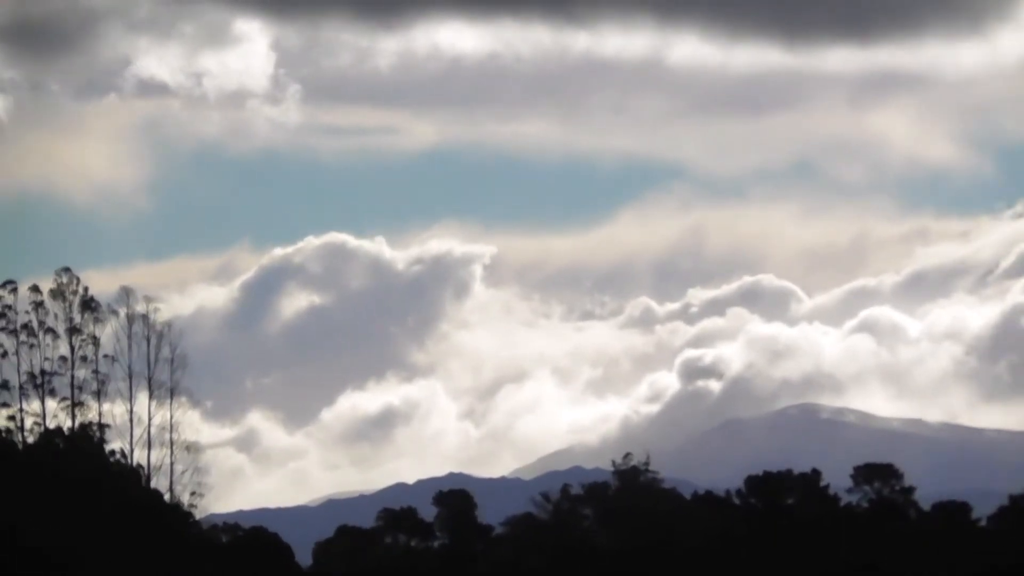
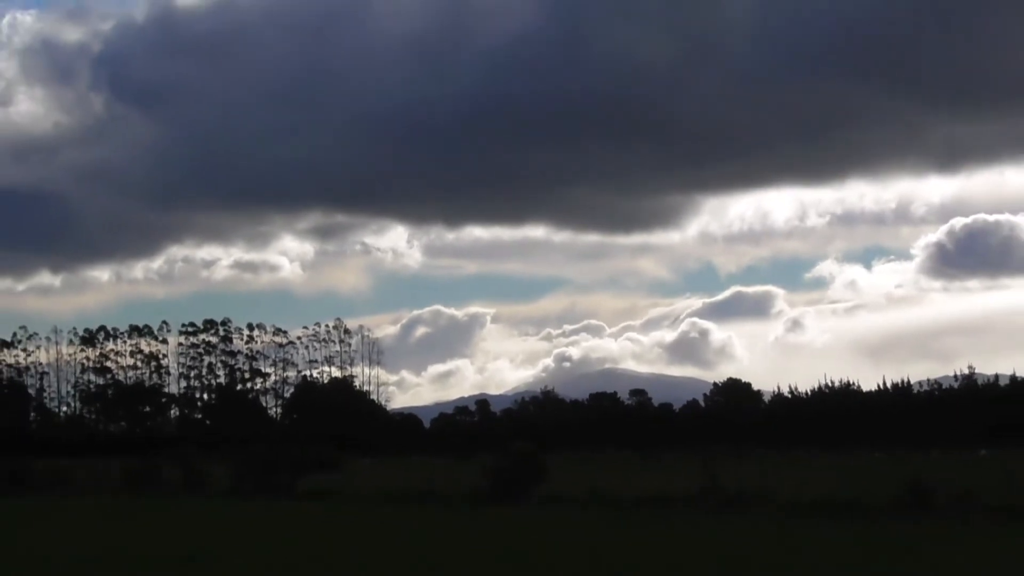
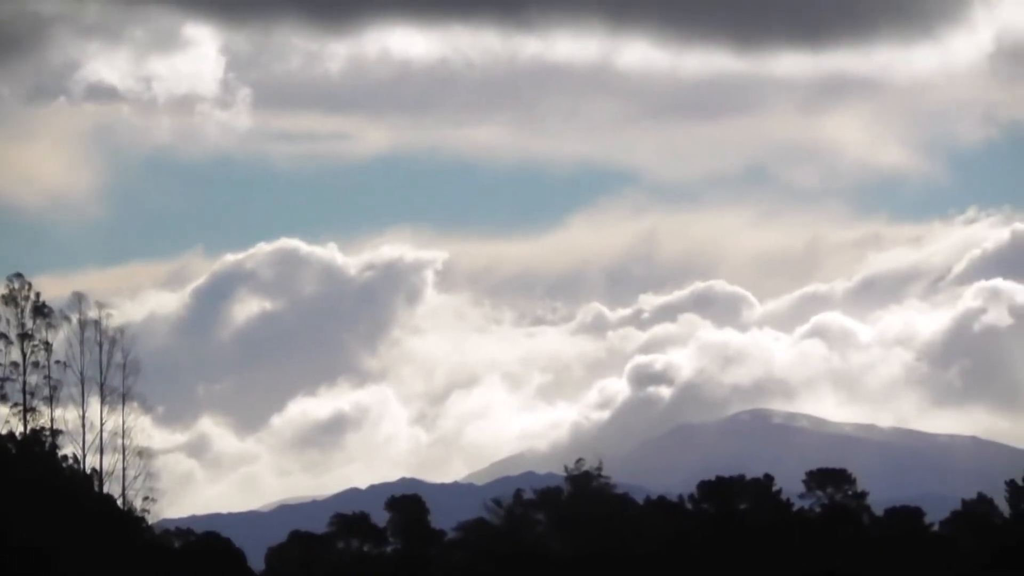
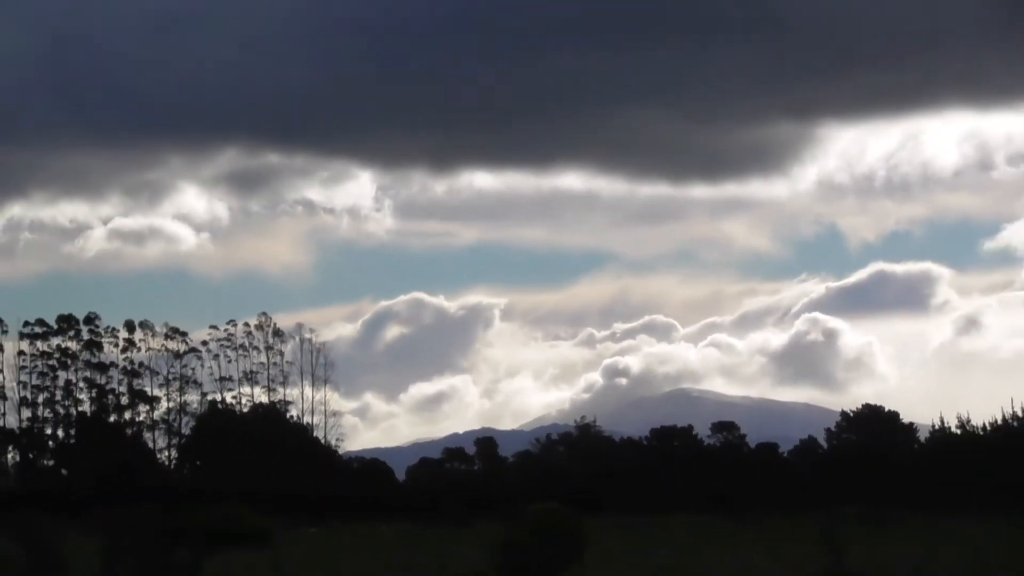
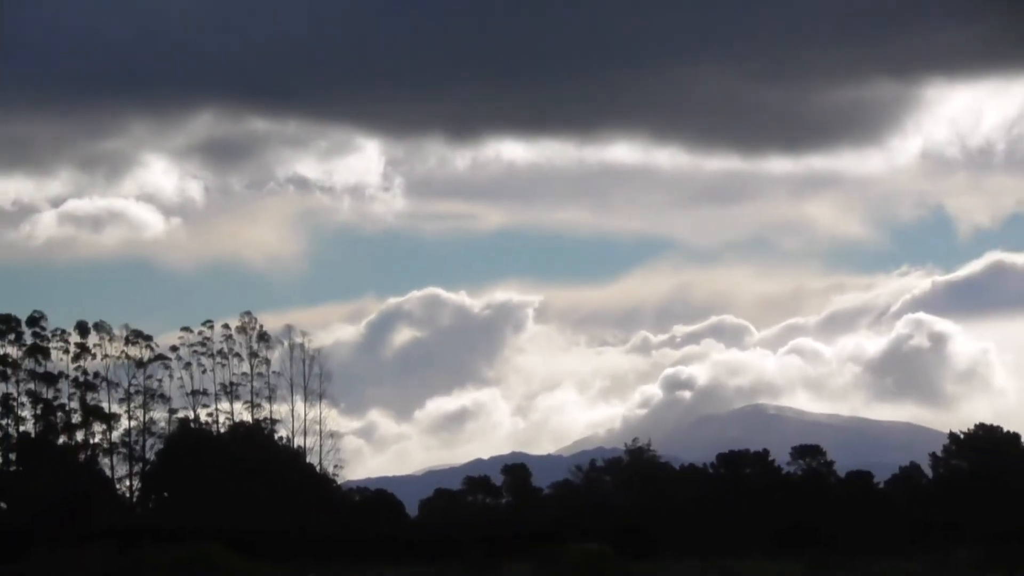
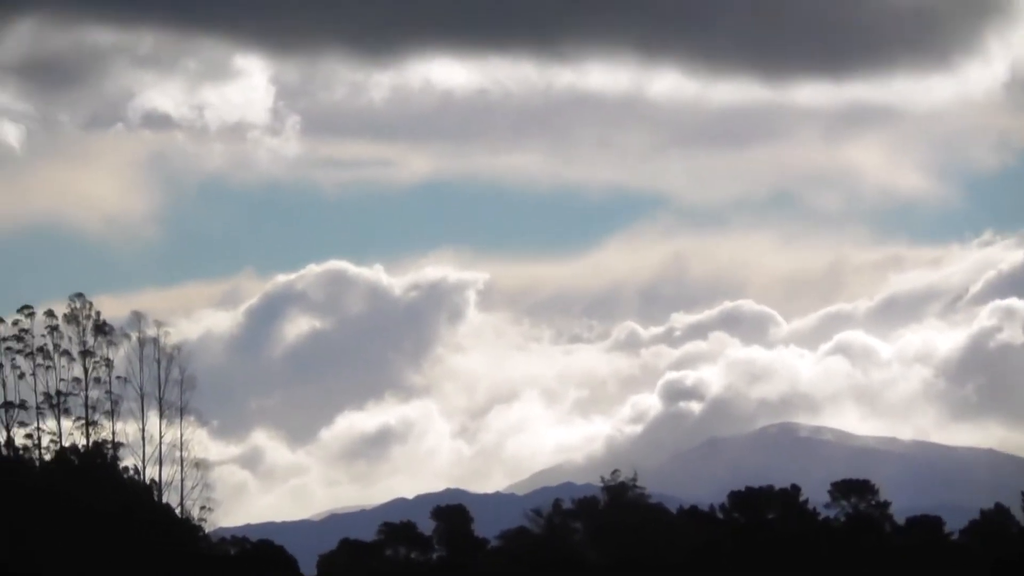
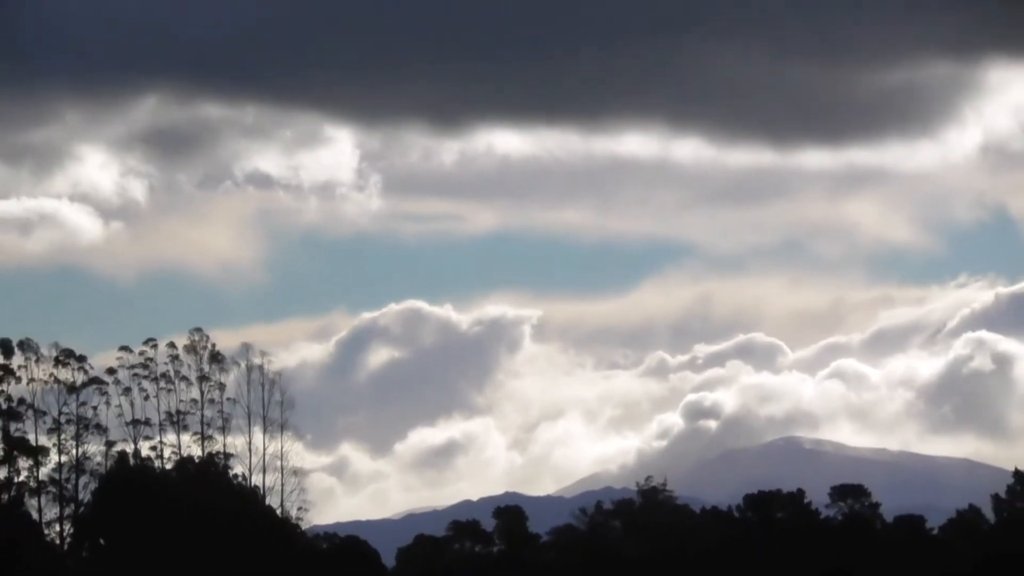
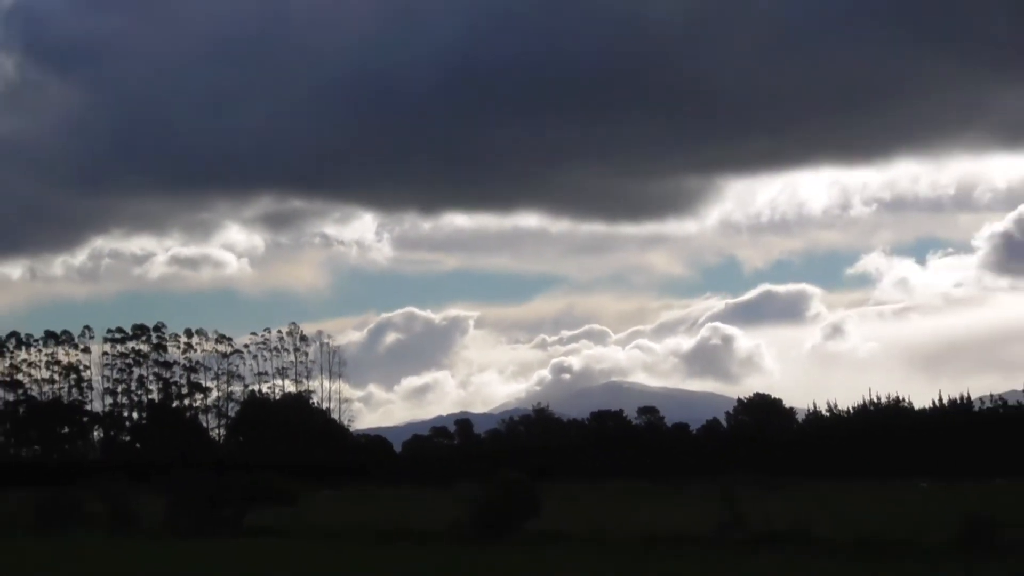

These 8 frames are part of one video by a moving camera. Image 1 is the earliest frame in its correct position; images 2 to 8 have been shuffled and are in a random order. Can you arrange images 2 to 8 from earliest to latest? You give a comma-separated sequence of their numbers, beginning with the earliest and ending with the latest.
3, 6, 7, 5, 4, 8, 2
